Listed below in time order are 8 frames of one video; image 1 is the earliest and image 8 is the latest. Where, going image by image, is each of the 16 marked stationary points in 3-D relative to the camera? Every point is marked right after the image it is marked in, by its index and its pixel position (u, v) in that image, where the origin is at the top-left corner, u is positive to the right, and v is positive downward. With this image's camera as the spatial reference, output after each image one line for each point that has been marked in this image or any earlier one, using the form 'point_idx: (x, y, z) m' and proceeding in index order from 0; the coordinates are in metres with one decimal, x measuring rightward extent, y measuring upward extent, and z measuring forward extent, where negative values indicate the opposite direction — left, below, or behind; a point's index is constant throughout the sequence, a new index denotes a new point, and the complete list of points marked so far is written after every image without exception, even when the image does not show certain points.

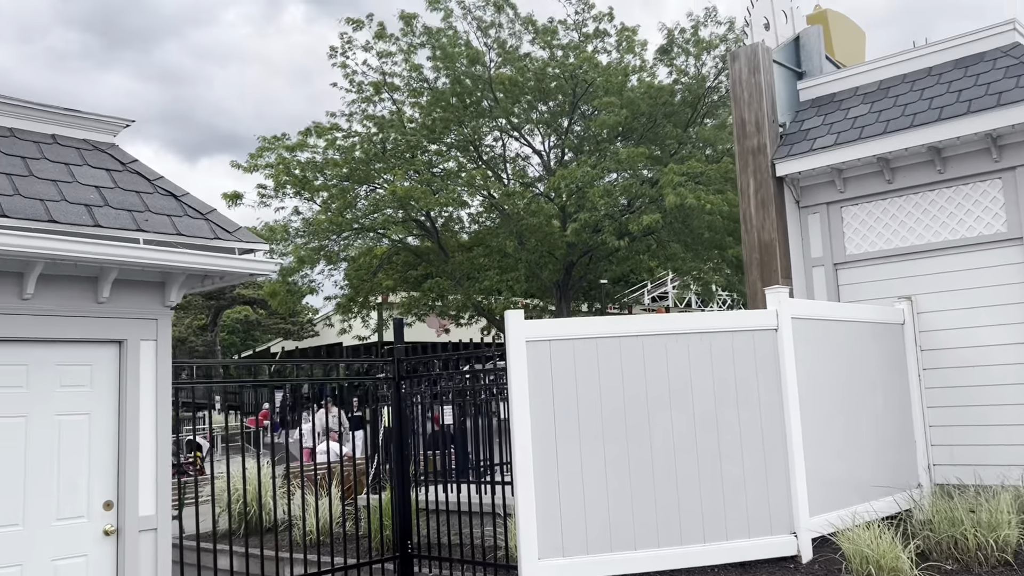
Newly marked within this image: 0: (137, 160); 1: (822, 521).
0: (-2.4, +0.8, +5.6) m
1: (+2.3, -1.7, +6.4) m
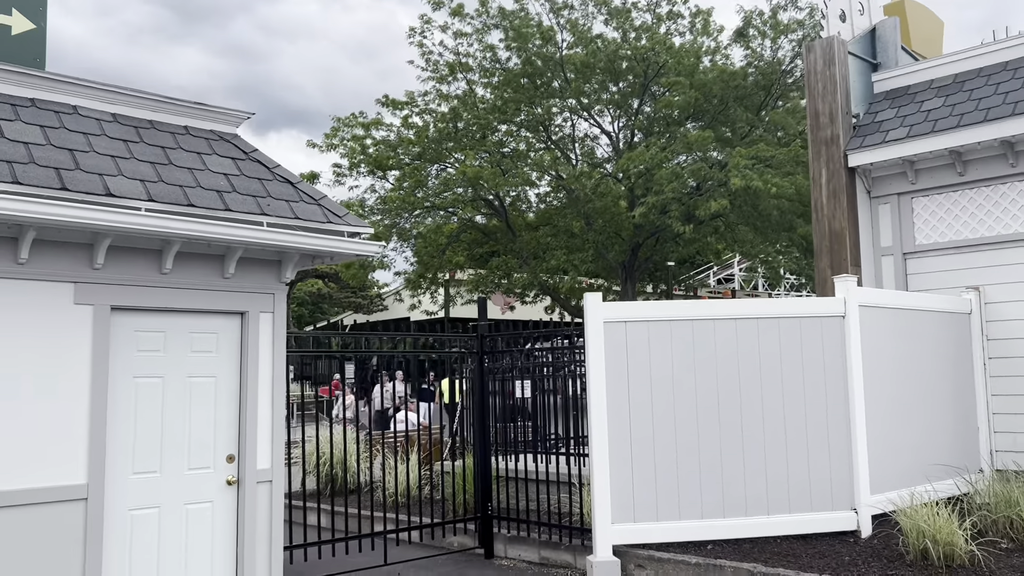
0: (-1.8, +1.0, +6.2) m
1: (+2.8, -1.6, +6.8) m
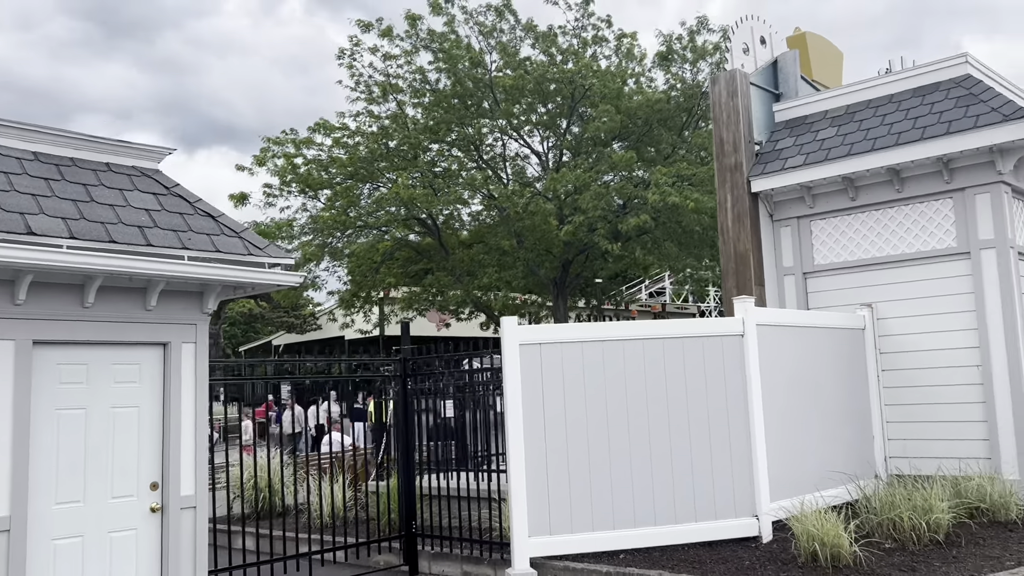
0: (-2.4, +0.8, +6.4) m
1: (+2.2, -1.8, +7.2) m
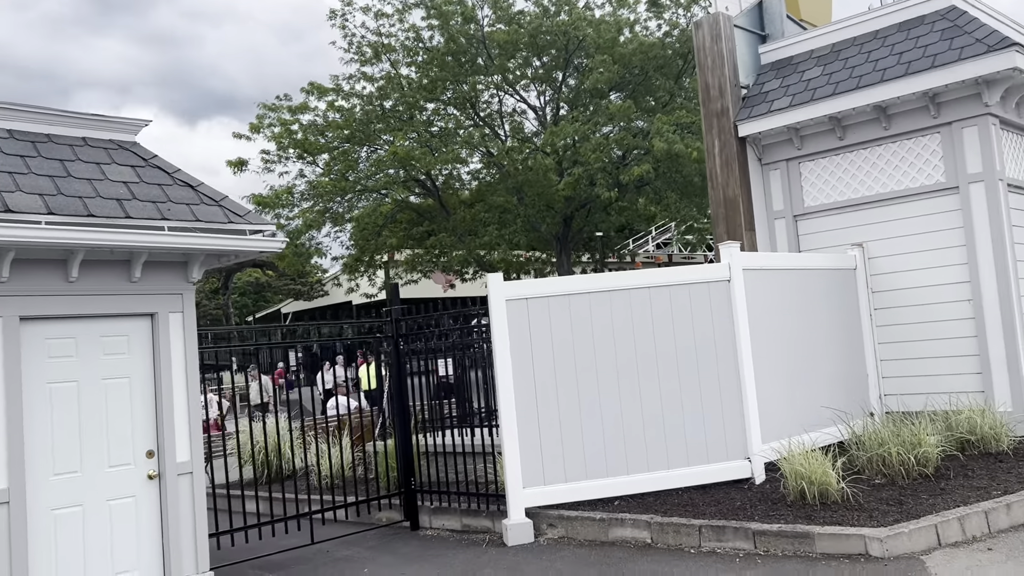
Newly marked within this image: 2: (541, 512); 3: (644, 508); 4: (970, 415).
0: (-2.6, +1.0, +6.4) m
1: (+2.2, -1.3, +7.3) m
2: (+0.2, -1.7, +6.9) m
3: (+1.0, -1.7, +6.8) m
4: (+3.8, -1.0, +7.3) m
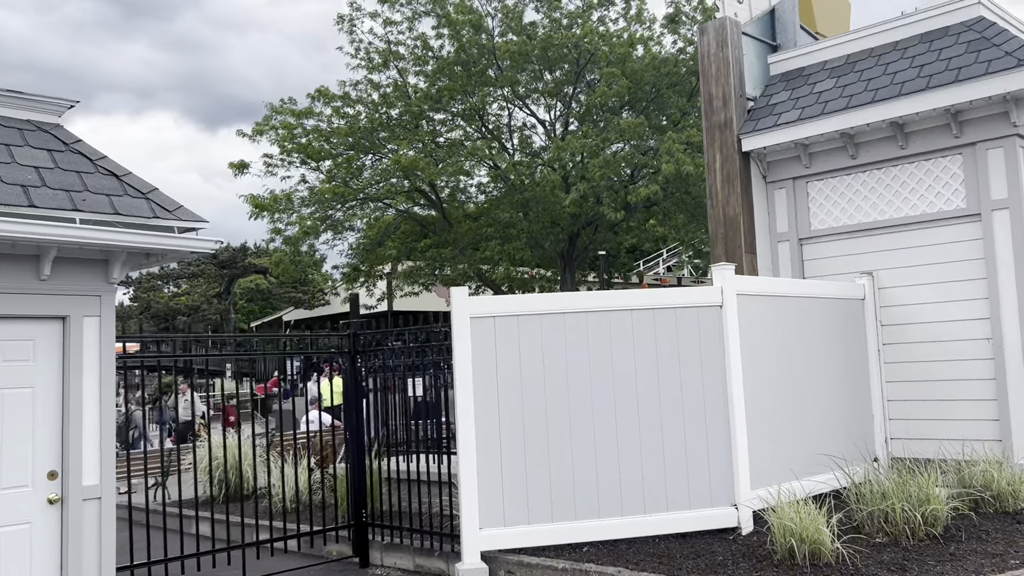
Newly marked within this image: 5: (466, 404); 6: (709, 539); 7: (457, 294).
0: (-2.8, +1.0, +5.7) m
1: (+1.9, -1.5, +6.6) m
2: (-0.1, -1.9, +6.2) m
3: (+0.7, -1.8, +6.1) m
4: (+3.5, -1.3, +6.5) m
5: (-0.3, -0.8, +6.2) m
6: (+1.4, -1.8, +6.4) m
7: (-0.4, 0.0, +6.2) m
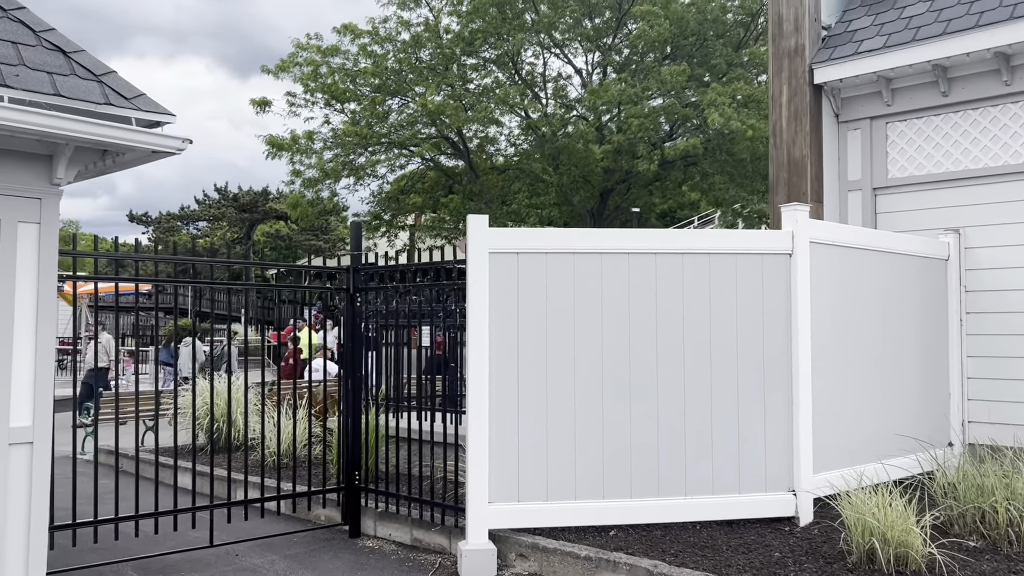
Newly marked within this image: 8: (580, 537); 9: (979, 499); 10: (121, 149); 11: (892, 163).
0: (-2.6, +1.5, +4.7) m
1: (+2.0, -1.2, +5.5) m
2: (0.0, -1.5, +5.2) m
3: (+0.8, -1.5, +5.1) m
4: (+3.6, -1.1, +5.4) m
5: (-0.2, -0.4, +5.2) m
6: (+1.5, -1.5, +5.4) m
7: (-0.2, +0.4, +5.2) m
8: (+0.4, -1.5, +5.2) m
9: (+2.6, -1.2, +4.9) m
10: (-2.0, +0.7, +4.6) m
11: (+3.3, +1.1, +7.6) m
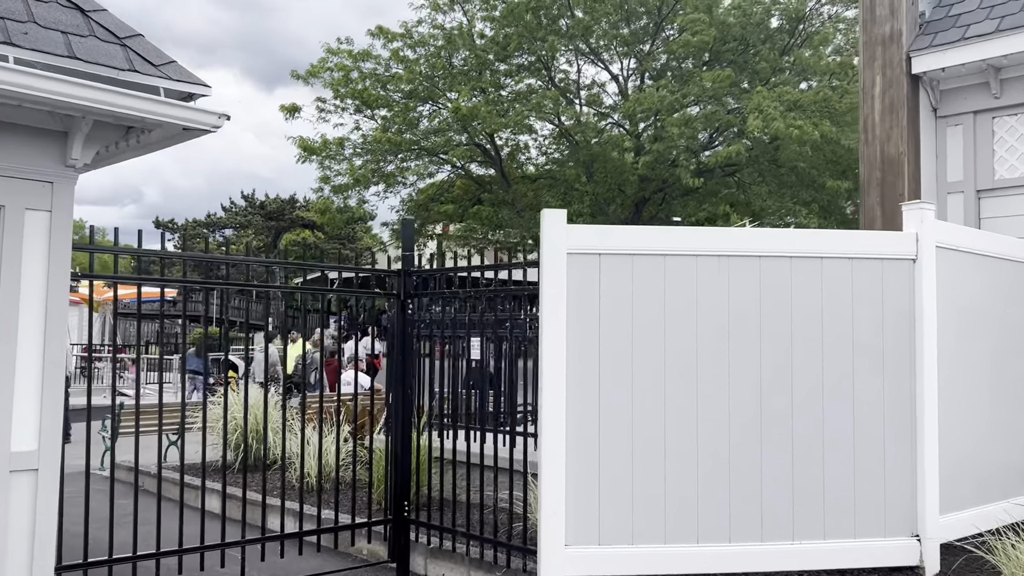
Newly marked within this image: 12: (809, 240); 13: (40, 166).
0: (-2.1, +1.5, +4.1) m
1: (+2.4, -1.3, +4.7) m
2: (+0.4, -1.5, +4.5) m
3: (+1.2, -1.5, +4.3) m
4: (+4.0, -1.2, +4.6) m
5: (+0.2, -0.4, +4.4) m
6: (+1.9, -1.5, +4.6) m
7: (+0.2, +0.3, +4.5) m
8: (+0.8, -1.5, +4.5) m
9: (+3.0, -1.2, +4.1) m
10: (-1.6, +0.7, +3.9) m
11: (+3.7, +1.0, +6.8) m
12: (+1.6, +0.3, +4.7) m
13: (-2.0, +0.5, +3.8) m
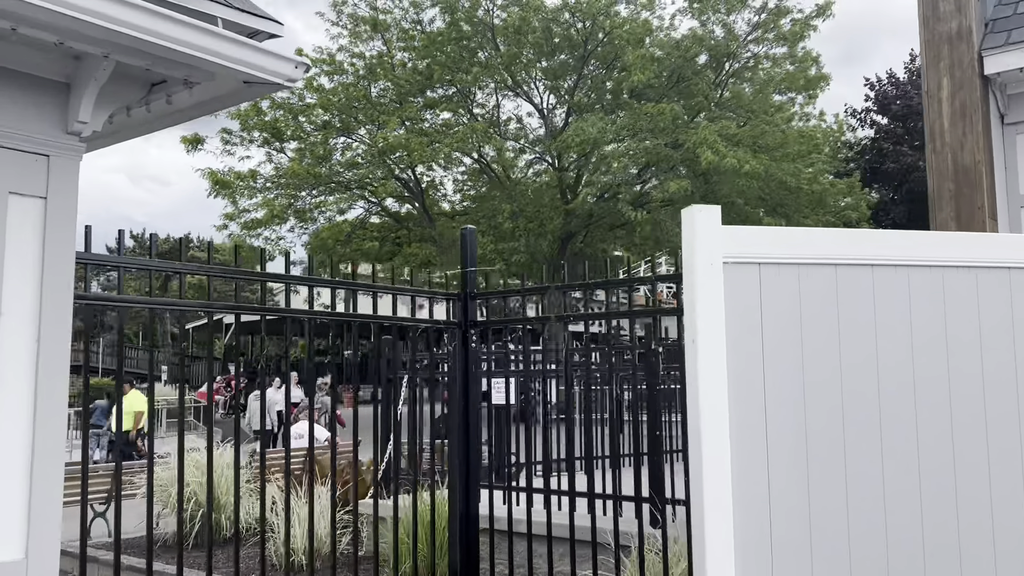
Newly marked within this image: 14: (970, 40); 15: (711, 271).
0: (-1.5, +1.4, +2.8) m
1: (+2.9, -1.3, +3.9) m
2: (+1.0, -1.6, +3.4) m
3: (+1.8, -1.6, +3.4) m
4: (+4.5, -1.2, +4.0) m
5: (+0.8, -0.5, +3.4) m
6: (+2.5, -1.6, +3.7) m
7: (+0.8, +0.3, +3.5) m
8: (+1.4, -1.6, +3.5) m
9: (+3.6, -1.2, +3.4) m
10: (-1.0, +0.6, +2.7) m
11: (+4.0, +0.8, +6.2) m
12: (+2.1, +0.2, +3.8) m
13: (-1.4, +0.5, +2.6) m
14: (+3.2, +1.7, +6.2) m
15: (+0.8, +0.1, +3.5) m
